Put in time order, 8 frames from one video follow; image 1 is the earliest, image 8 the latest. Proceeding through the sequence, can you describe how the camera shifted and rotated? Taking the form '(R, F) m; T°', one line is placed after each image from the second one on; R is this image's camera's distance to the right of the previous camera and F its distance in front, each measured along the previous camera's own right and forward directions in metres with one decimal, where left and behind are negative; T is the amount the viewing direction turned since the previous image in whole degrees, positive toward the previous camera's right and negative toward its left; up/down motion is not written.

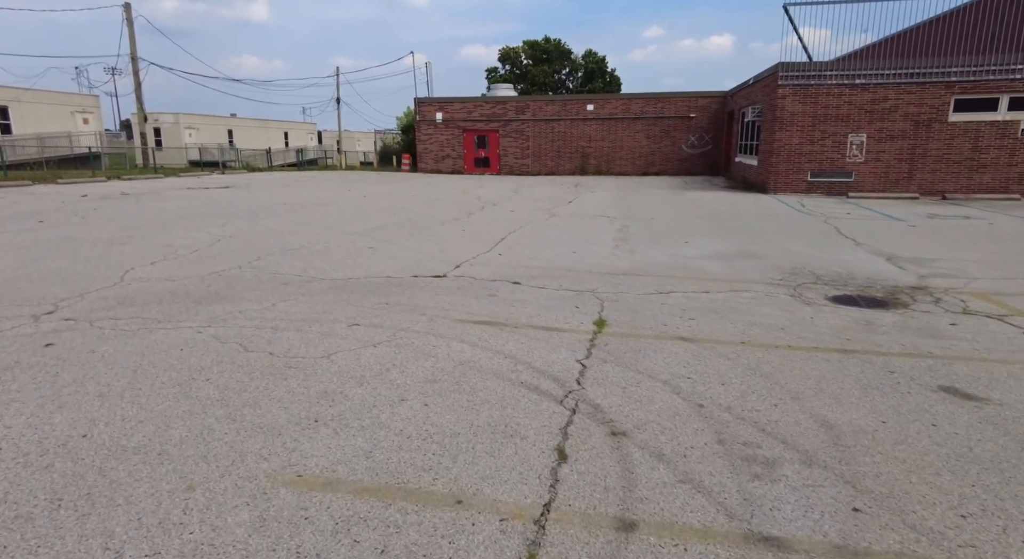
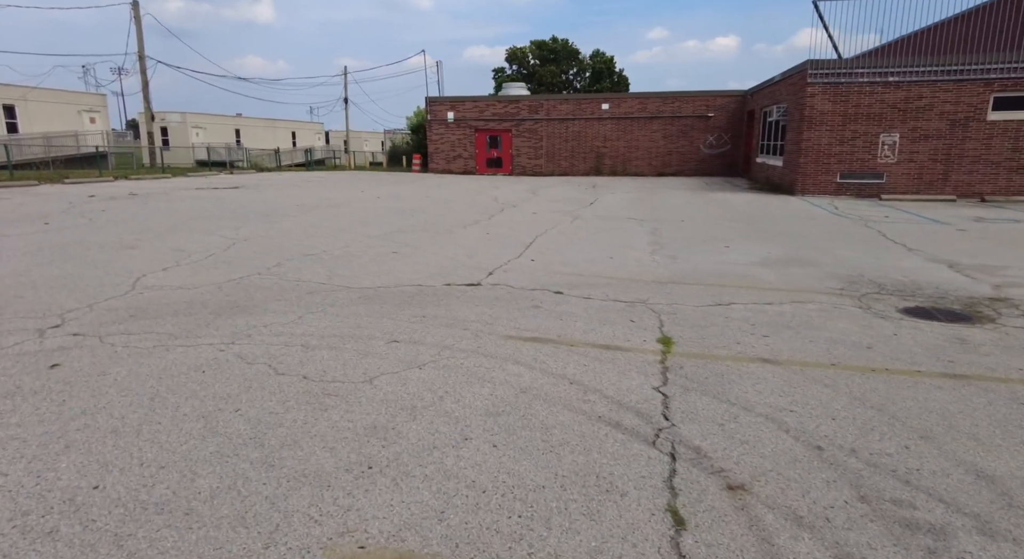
(-0.4, +0.5) m; 0°
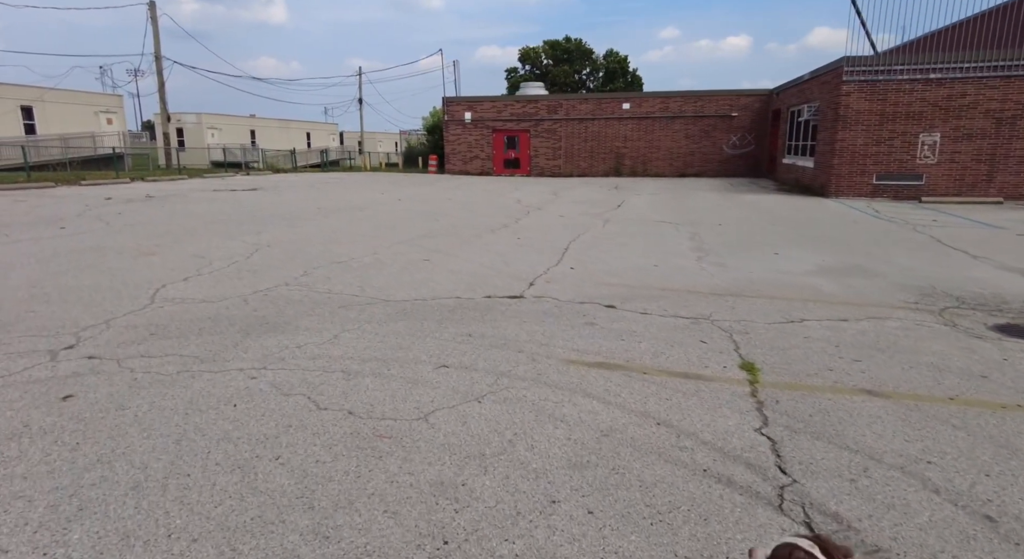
(-0.4, +0.5) m; -1°
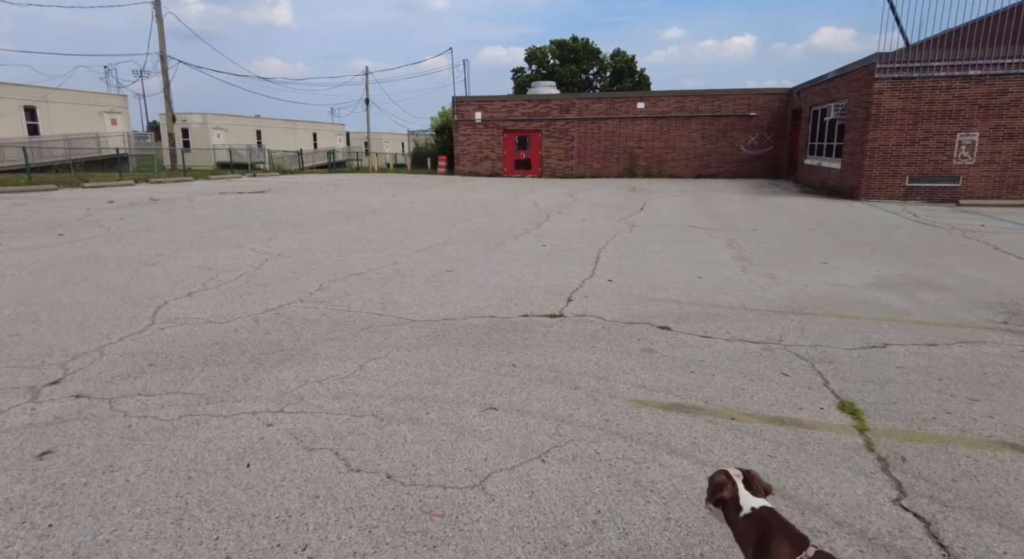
(-0.3, +0.6) m; 0°
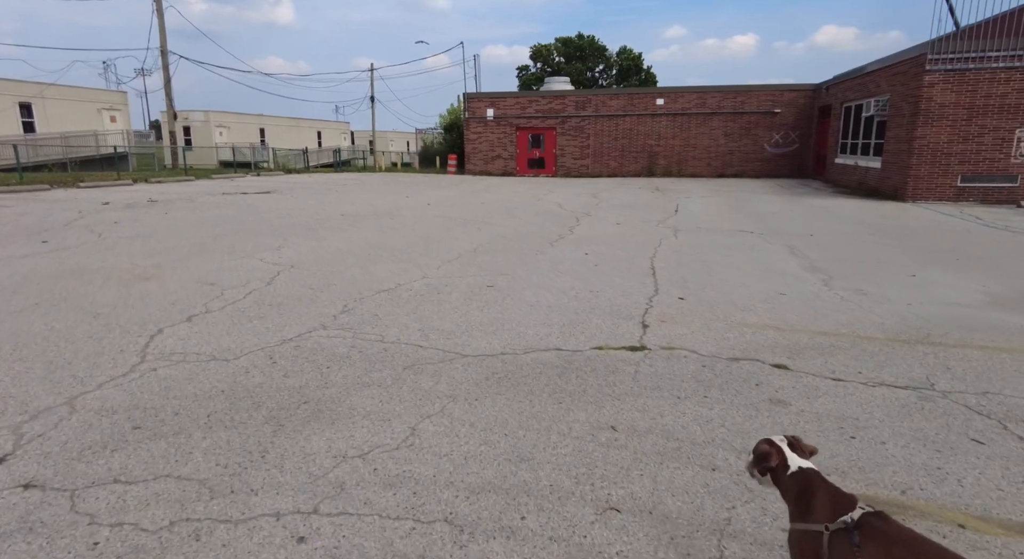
(-0.5, +1.0) m; 0°
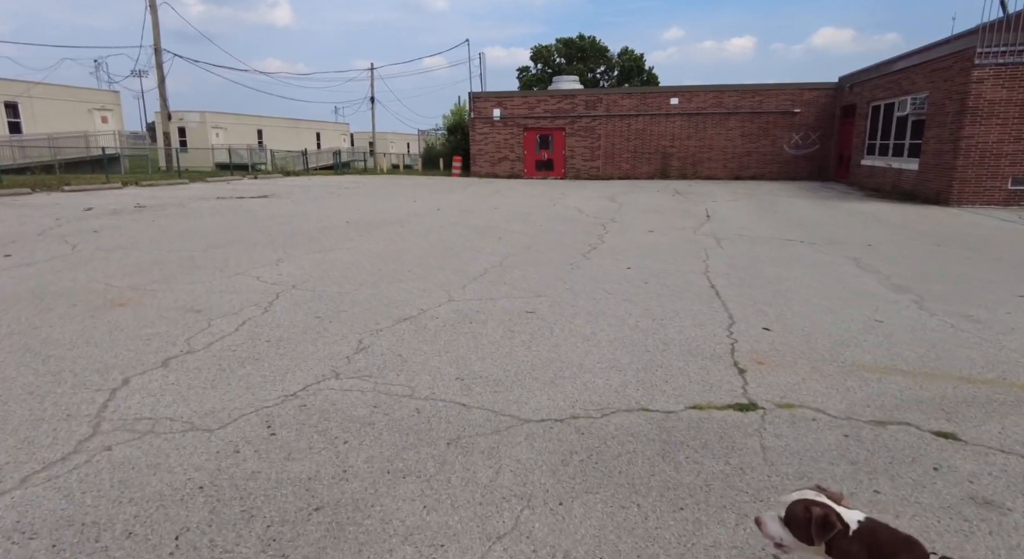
(-0.4, +1.0) m; 0°
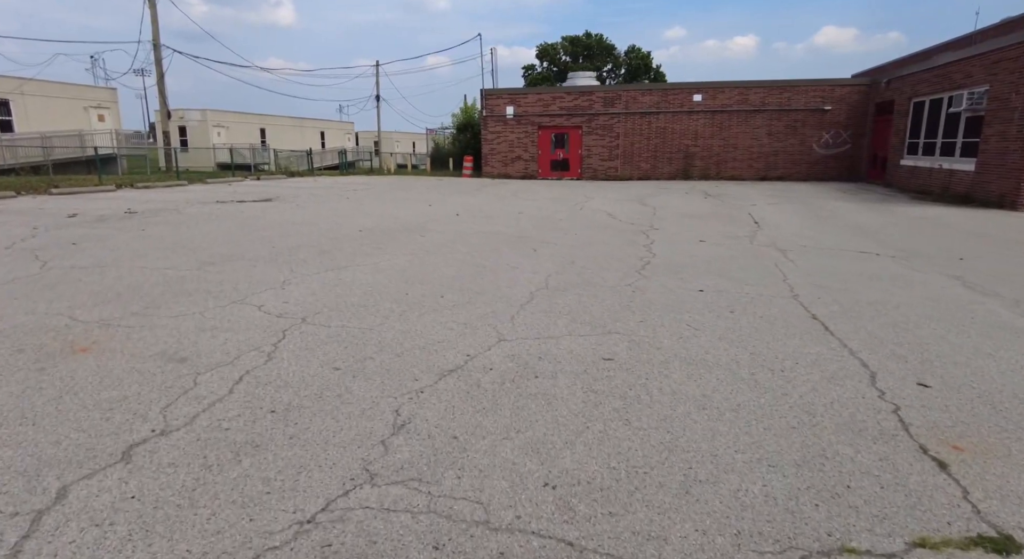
(-0.5, +1.2) m; 0°
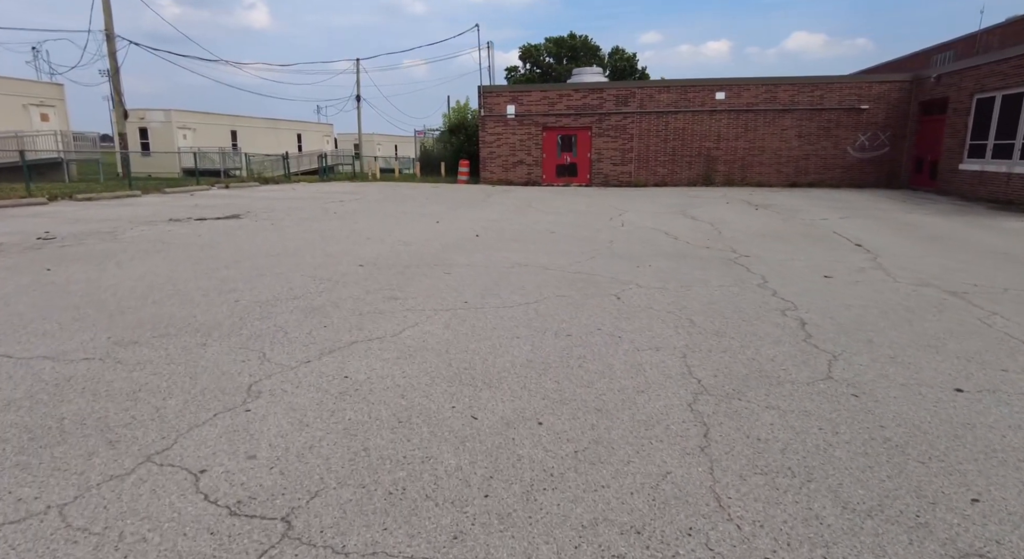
(-1.0, +2.6) m; +2°
